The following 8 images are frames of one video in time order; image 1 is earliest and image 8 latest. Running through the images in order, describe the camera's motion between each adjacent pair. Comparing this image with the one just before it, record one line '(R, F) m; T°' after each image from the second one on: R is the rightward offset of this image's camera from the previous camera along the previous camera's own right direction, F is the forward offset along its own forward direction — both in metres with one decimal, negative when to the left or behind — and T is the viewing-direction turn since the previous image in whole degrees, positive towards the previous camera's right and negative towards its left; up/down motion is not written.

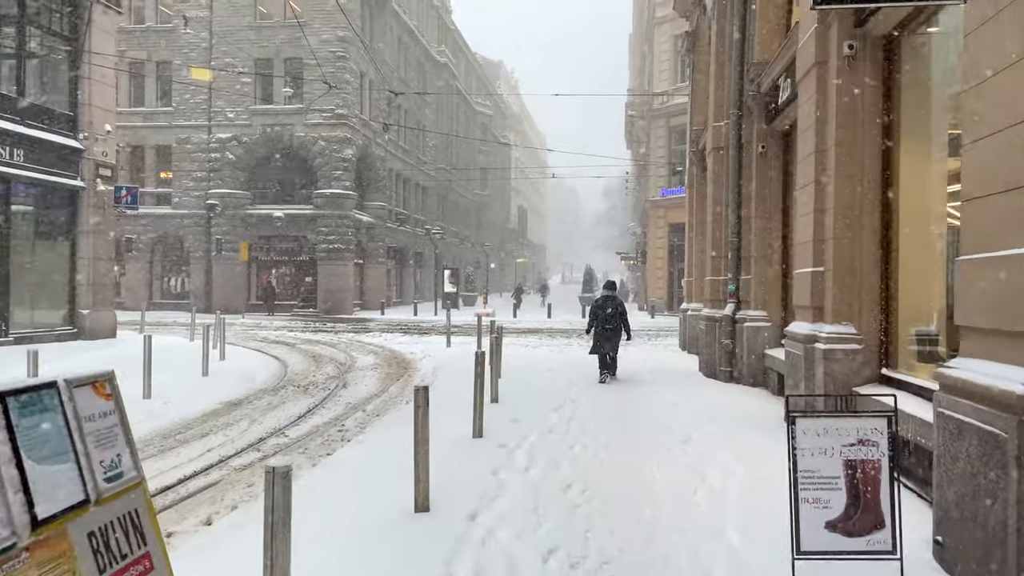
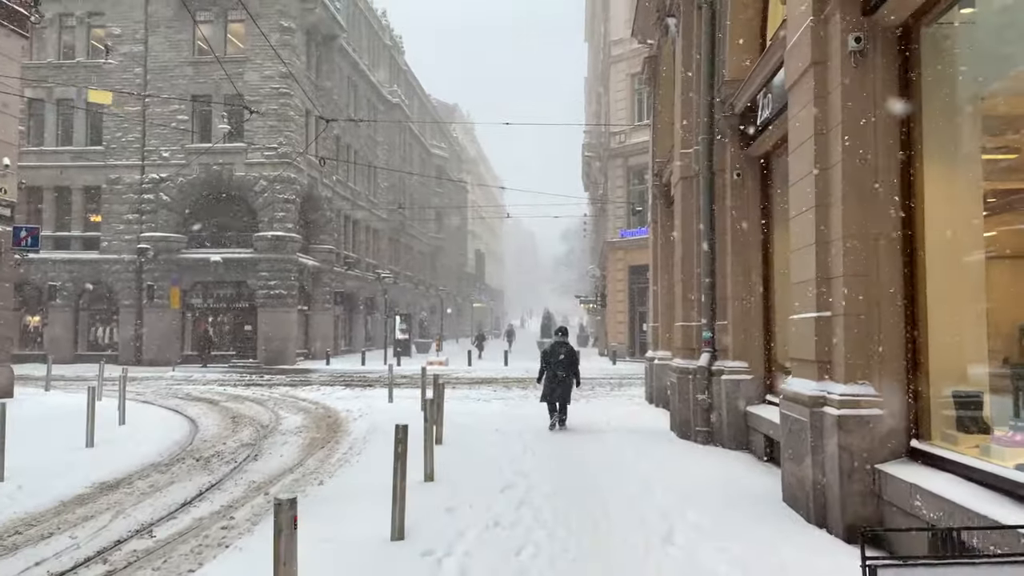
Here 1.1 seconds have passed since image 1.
(+0.2, +1.5) m; +3°
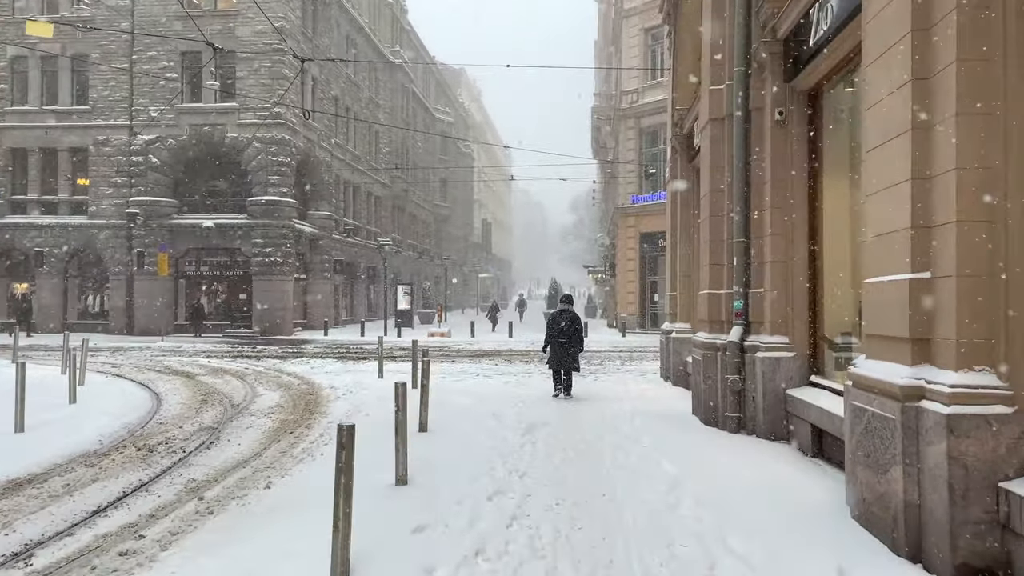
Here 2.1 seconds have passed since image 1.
(+0.1, +1.4) m; -1°
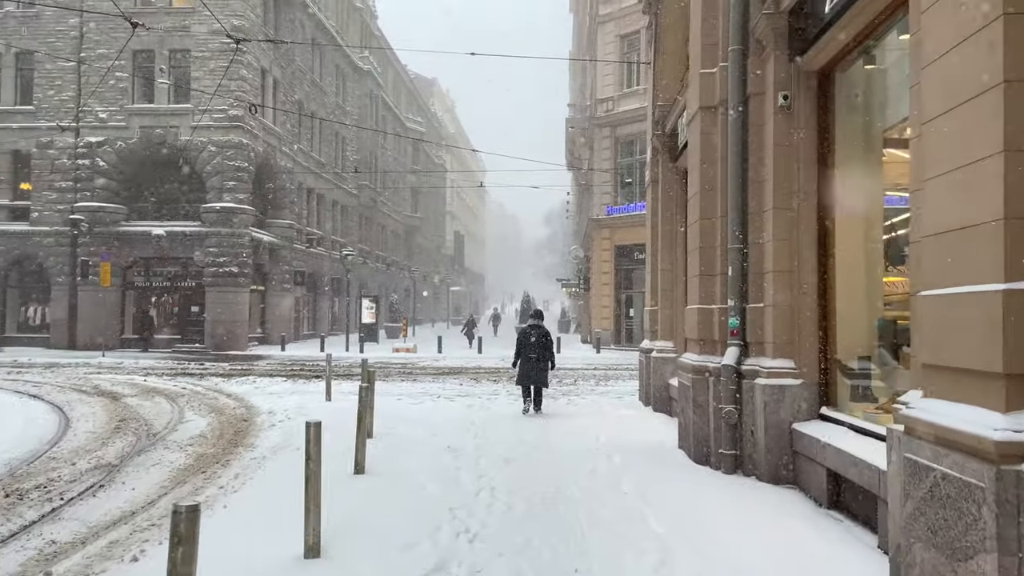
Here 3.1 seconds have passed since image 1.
(+0.1, +1.3) m; +2°
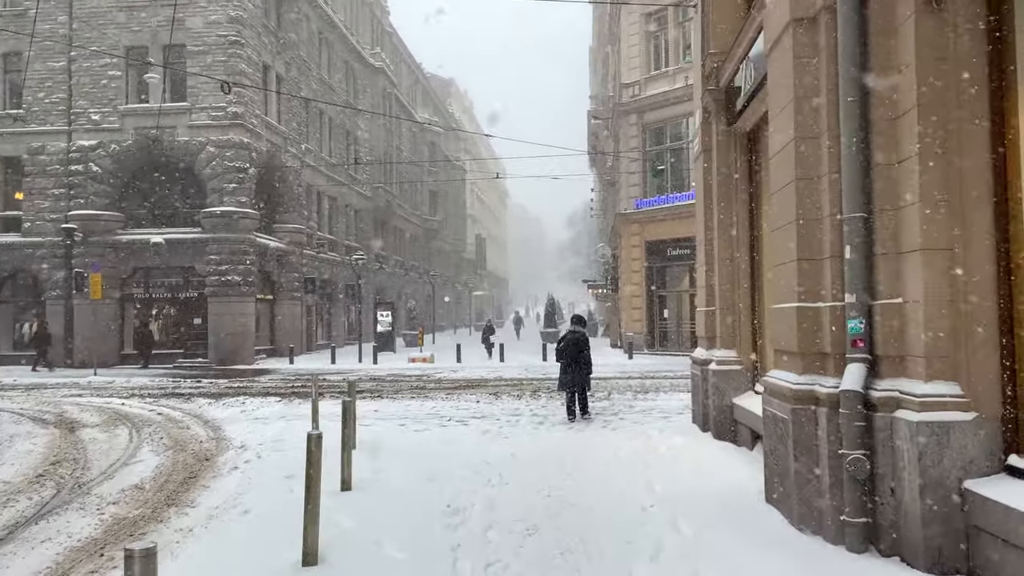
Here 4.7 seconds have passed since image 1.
(+0.1, +2.1) m; -2°
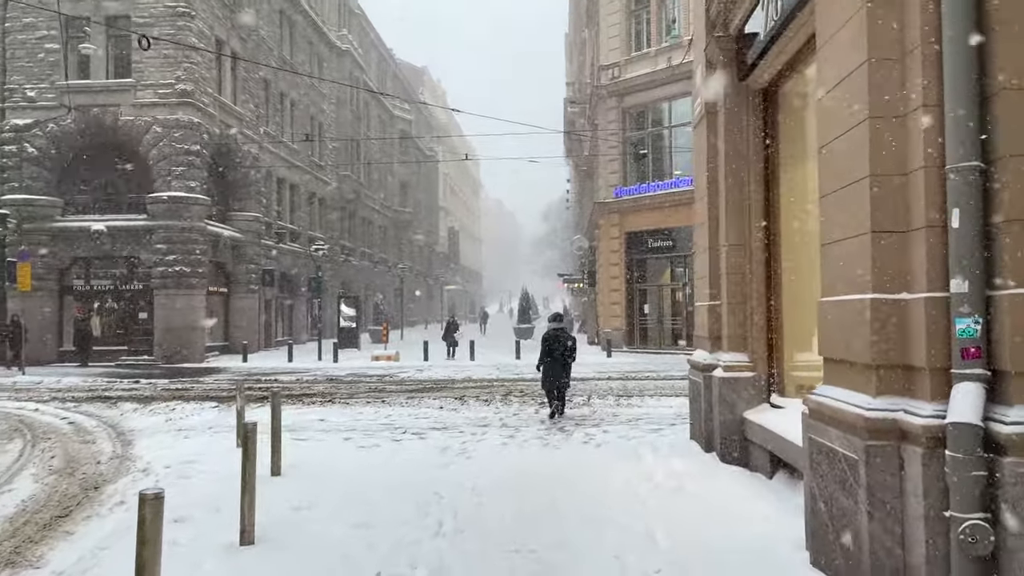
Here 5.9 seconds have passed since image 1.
(+0.1, +1.6) m; +2°
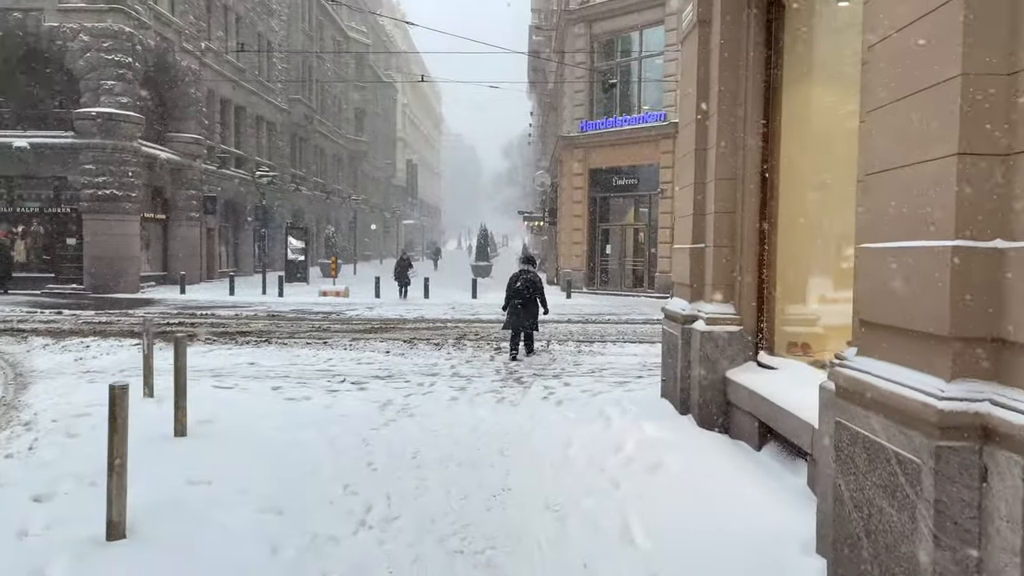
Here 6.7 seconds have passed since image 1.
(0.0, +1.0) m; +3°
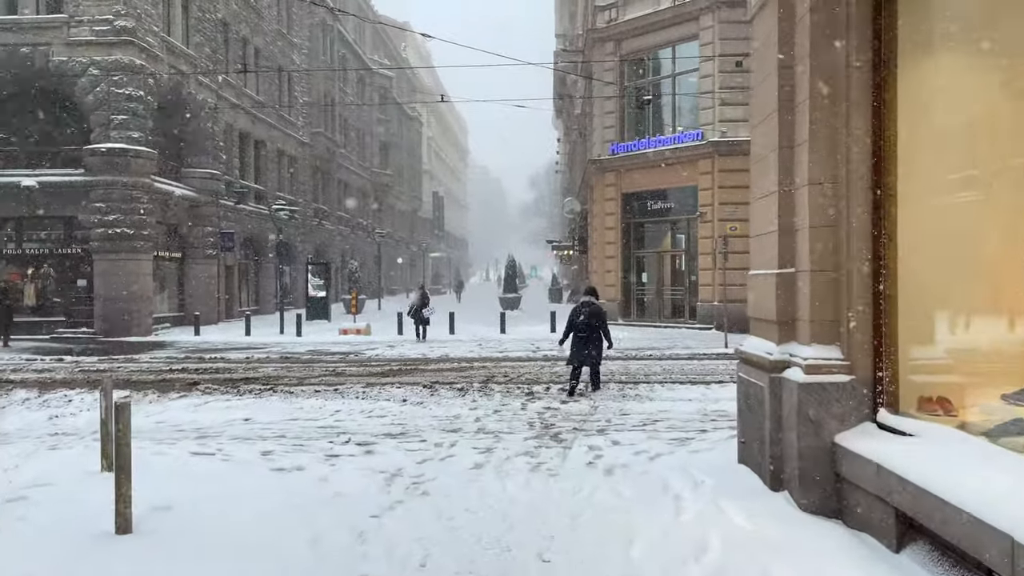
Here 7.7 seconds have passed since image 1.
(0.0, +1.4) m; -2°
